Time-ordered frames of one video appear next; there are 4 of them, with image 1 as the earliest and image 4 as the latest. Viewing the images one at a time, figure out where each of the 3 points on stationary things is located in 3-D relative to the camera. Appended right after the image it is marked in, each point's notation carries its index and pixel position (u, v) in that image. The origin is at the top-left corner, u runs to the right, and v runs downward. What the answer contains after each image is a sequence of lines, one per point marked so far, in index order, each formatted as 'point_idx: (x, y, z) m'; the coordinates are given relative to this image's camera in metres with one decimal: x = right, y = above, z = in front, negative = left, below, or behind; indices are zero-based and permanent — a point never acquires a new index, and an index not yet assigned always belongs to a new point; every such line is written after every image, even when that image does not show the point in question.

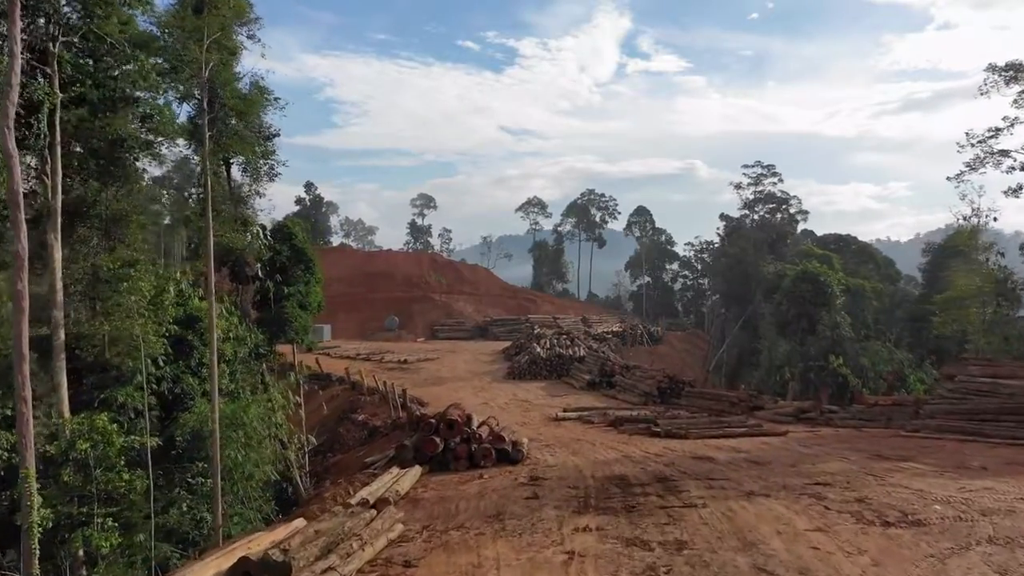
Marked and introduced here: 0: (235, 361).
0: (-5.2, -1.4, +12.9) m
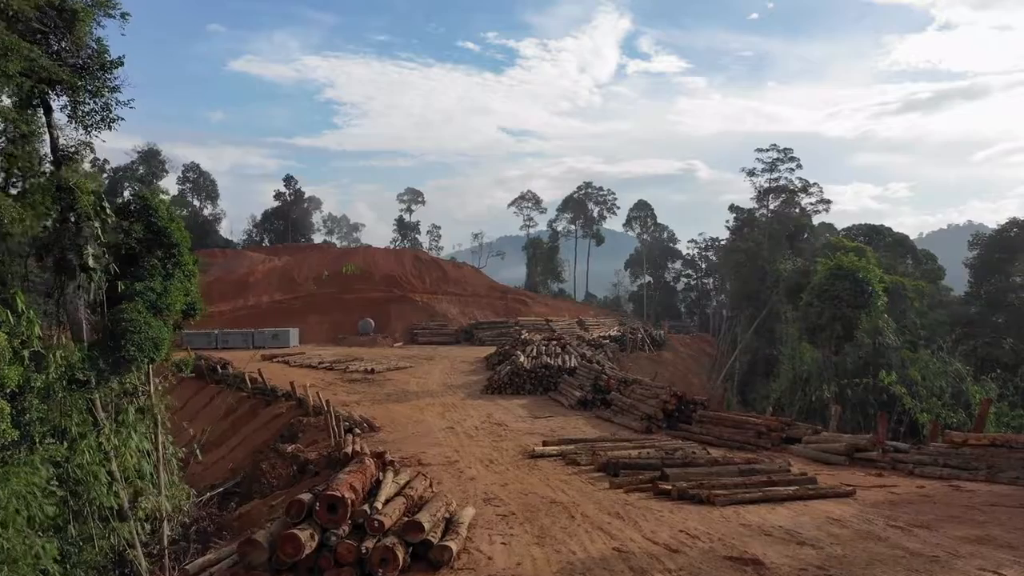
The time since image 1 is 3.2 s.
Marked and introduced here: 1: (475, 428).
0: (-6.0, -1.3, +8.5) m
1: (-1.0, -3.9, +19.3) m
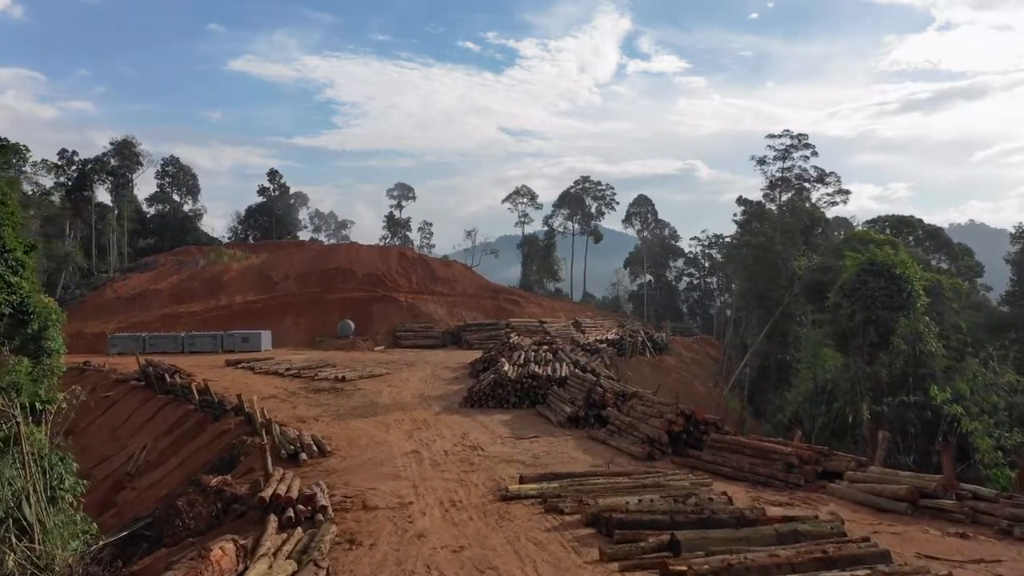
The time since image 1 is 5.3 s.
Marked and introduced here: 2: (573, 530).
0: (-6.6, -1.3, +5.4) m
1: (-1.6, -3.9, +16.3) m
2: (+0.8, -3.3, +9.5) m
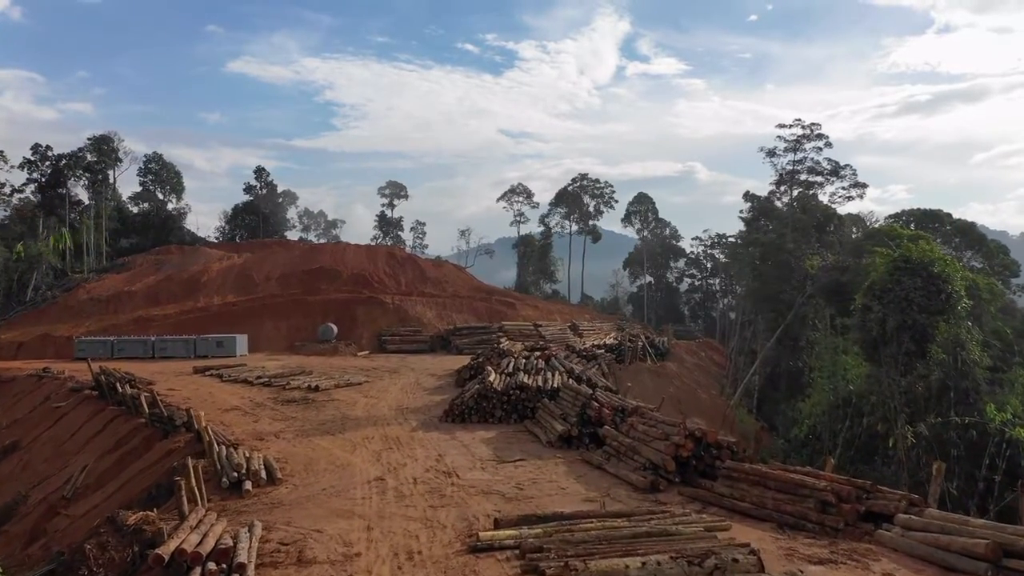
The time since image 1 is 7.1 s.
0: (-6.9, -1.2, +3.1) m
1: (-2.0, -3.9, +13.9) m
2: (+0.4, -3.3, +7.2) m
